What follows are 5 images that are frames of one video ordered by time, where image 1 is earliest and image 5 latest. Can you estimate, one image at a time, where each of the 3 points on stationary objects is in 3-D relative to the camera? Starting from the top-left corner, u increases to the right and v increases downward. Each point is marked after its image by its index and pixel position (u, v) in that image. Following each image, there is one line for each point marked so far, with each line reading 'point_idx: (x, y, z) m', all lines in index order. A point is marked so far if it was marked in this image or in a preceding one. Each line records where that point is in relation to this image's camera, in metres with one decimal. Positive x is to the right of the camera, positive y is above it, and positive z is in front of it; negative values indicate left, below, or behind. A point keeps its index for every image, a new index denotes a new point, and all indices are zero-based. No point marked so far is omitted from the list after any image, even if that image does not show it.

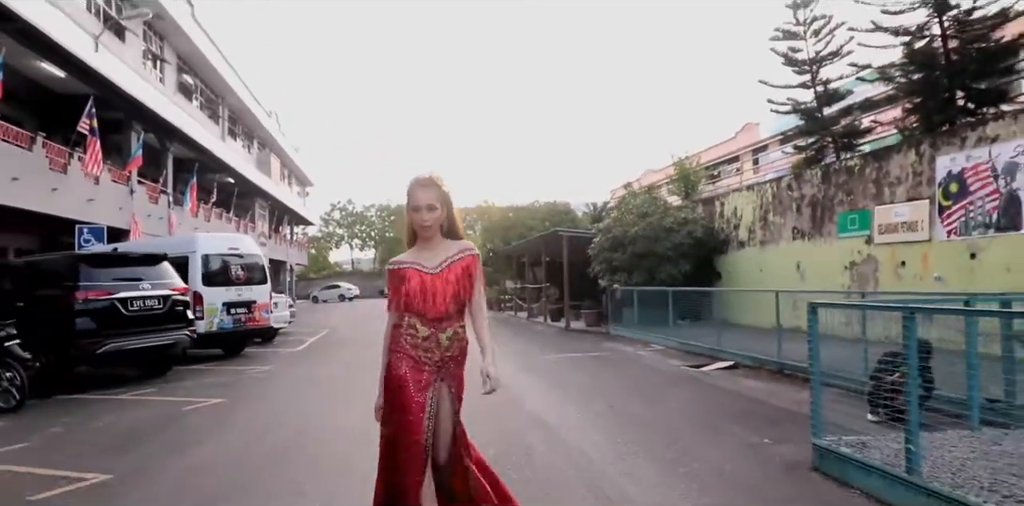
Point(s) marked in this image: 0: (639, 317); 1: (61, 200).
0: (+3.0, -1.5, +17.5) m
1: (-11.1, +1.3, +17.9) m
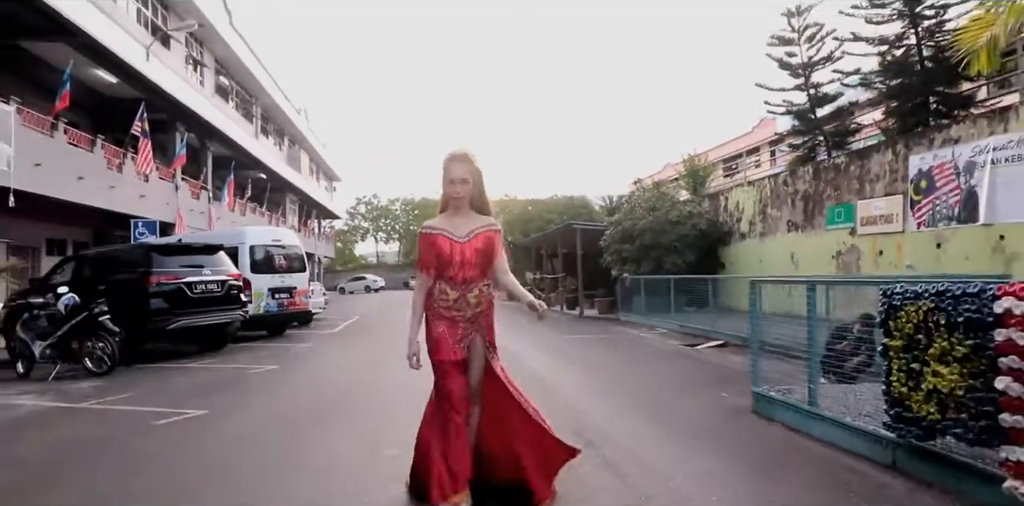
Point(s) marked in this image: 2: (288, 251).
0: (+3.4, -1.3, +18.8) m
1: (-10.6, +1.5, +19.7) m
2: (-4.8, +0.1, +15.5) m
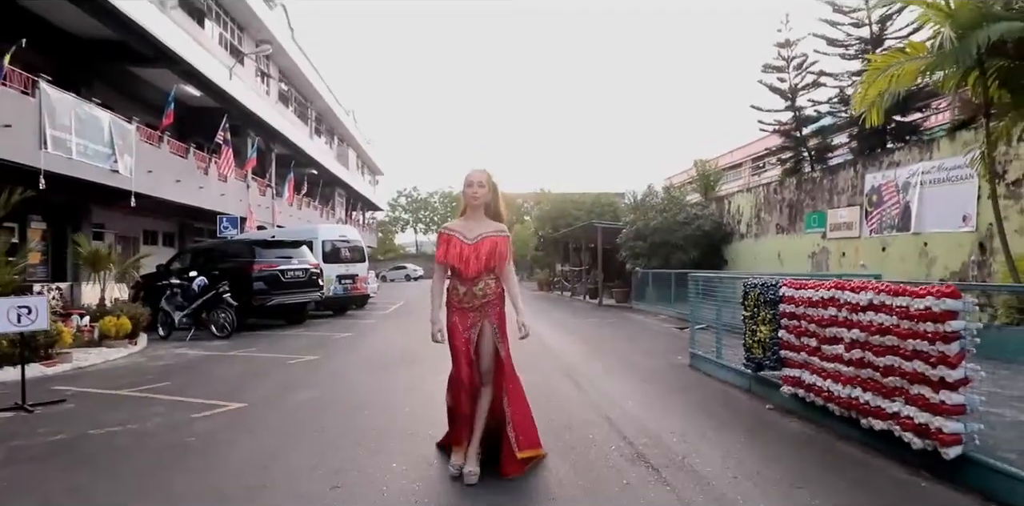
0: (+4.2, -1.2, +21.7) m
1: (-9.8, +1.8, +23.2) m
2: (-4.1, +0.2, +18.8) m
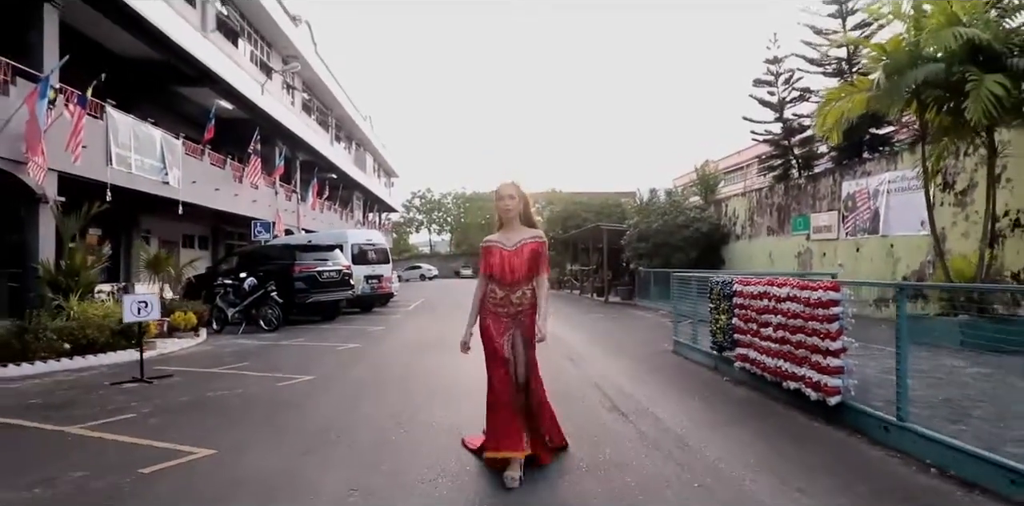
0: (+4.6, -1.2, +23.4) m
1: (-9.4, +1.8, +25.1) m
2: (-3.8, +0.2, +20.6) m
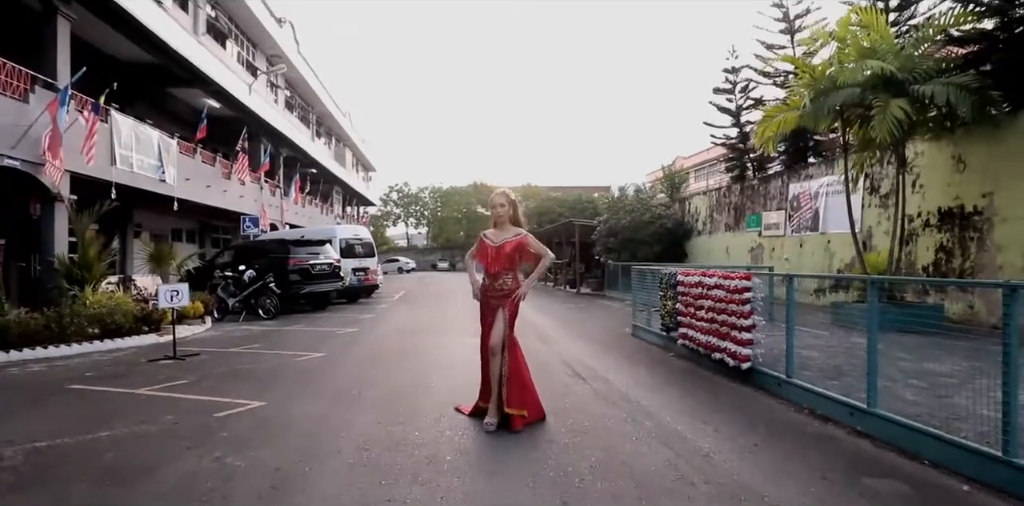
0: (+3.8, -1.0, +25.1) m
1: (-10.2, +2.0, +26.3) m
2: (-4.5, +0.4, +22.0) m
